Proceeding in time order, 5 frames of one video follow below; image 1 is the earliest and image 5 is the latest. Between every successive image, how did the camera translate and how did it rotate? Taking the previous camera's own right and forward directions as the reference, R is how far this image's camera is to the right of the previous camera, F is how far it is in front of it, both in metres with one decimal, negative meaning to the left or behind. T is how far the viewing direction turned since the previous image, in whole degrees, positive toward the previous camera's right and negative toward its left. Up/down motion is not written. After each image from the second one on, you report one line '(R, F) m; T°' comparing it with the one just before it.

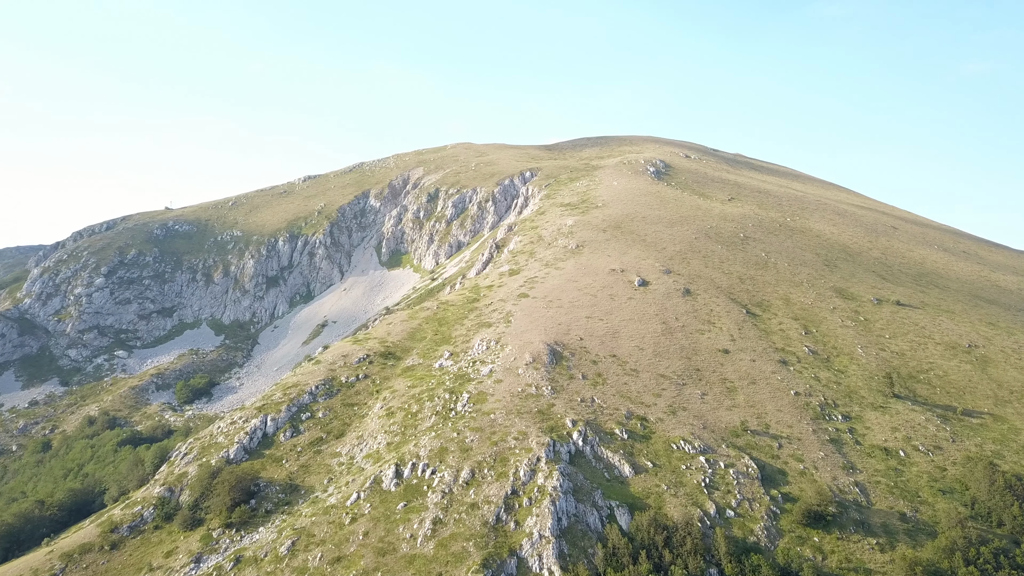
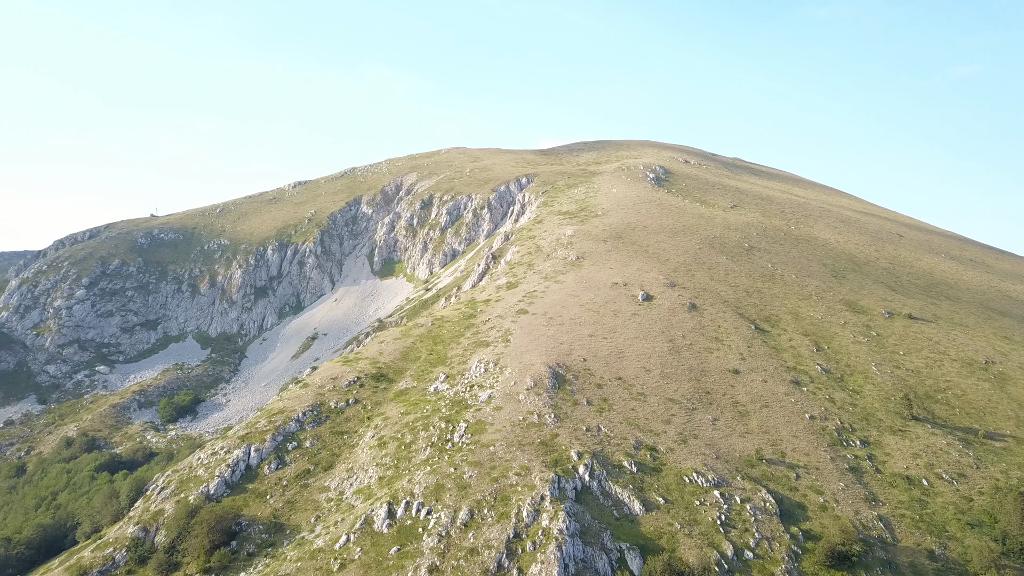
(-0.4, +3.2) m; 0°
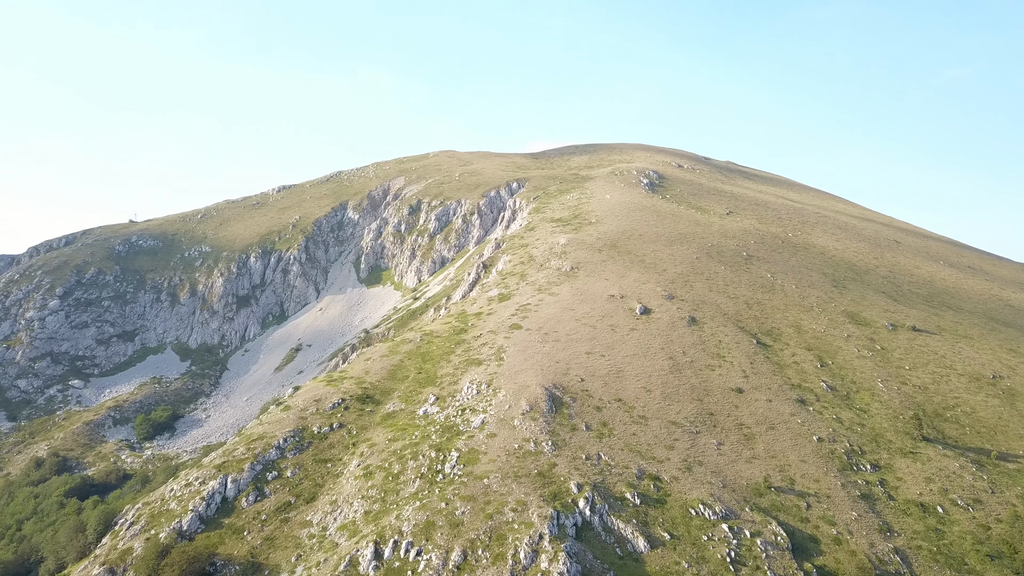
(-0.4, +2.9) m; +1°
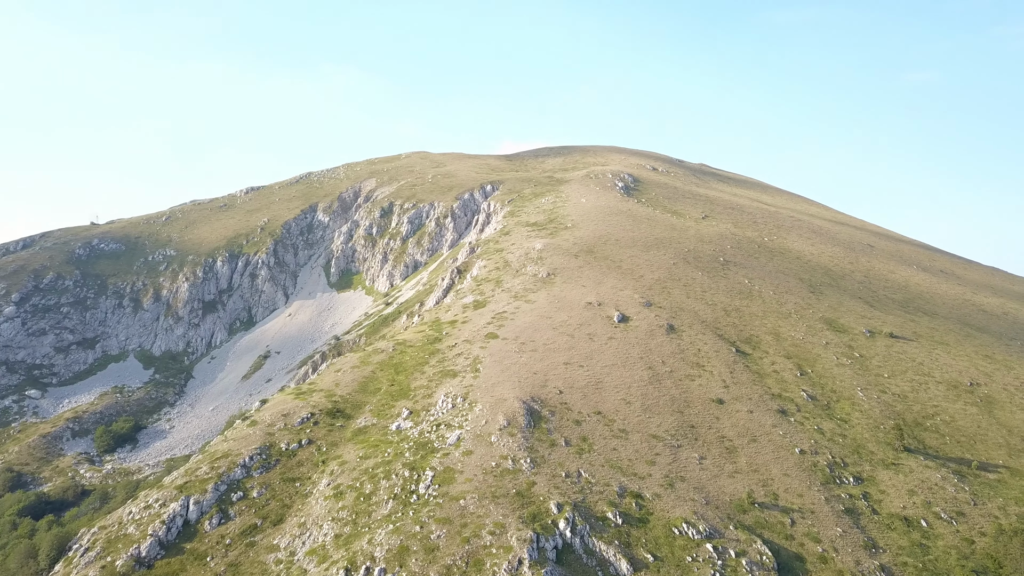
(-0.3, +1.7) m; +2°
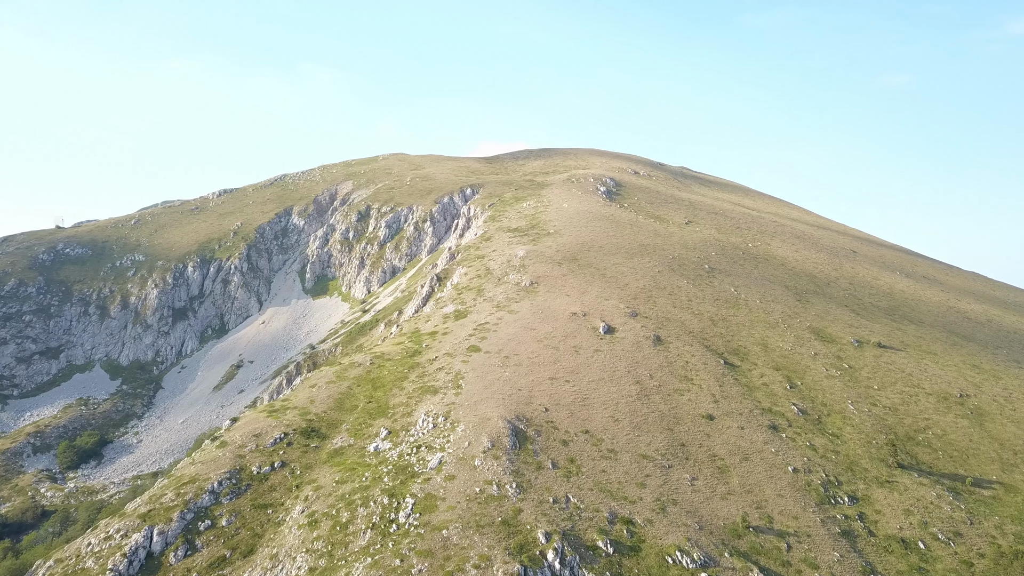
(-0.4, +2.2) m; +2°
